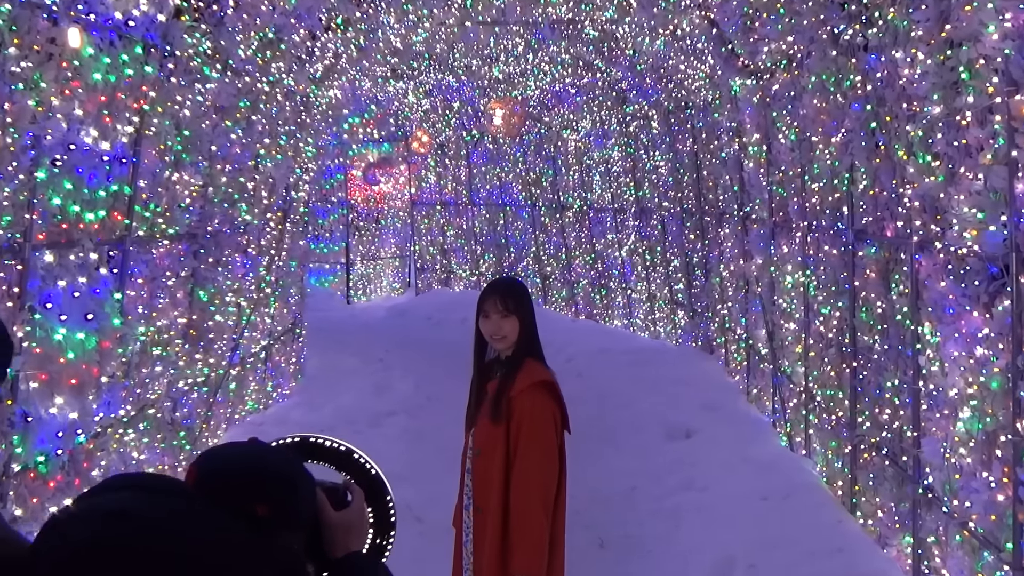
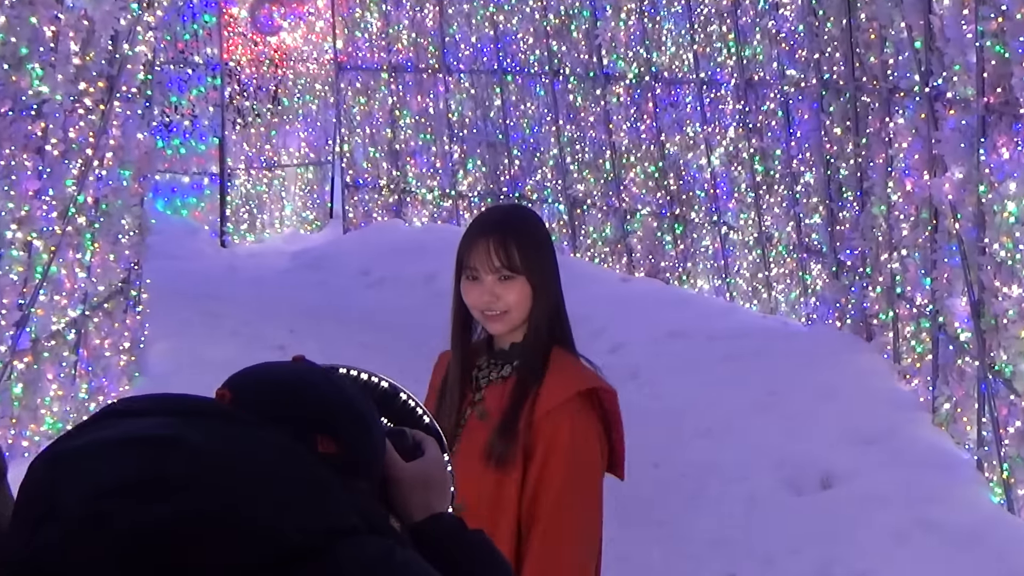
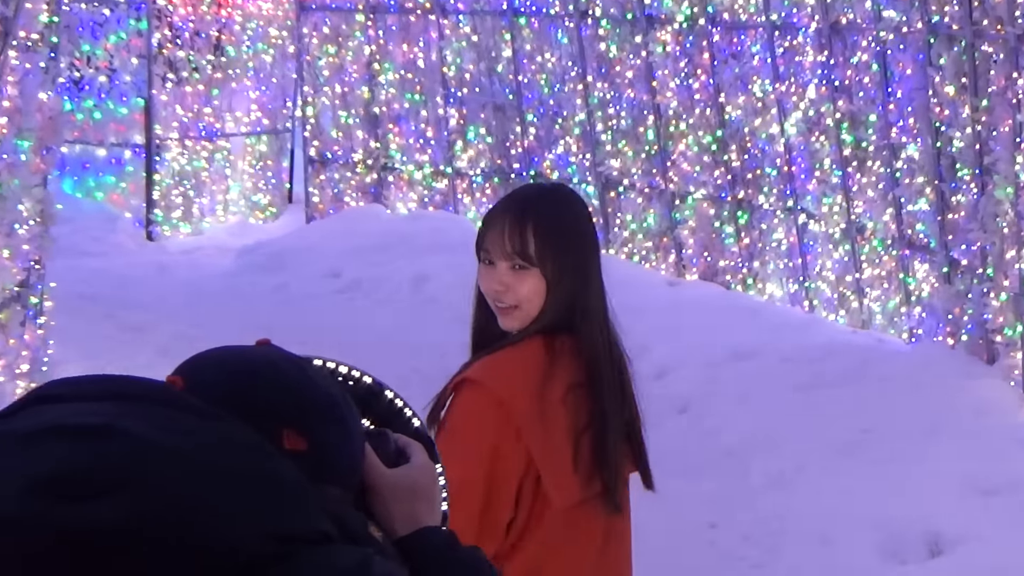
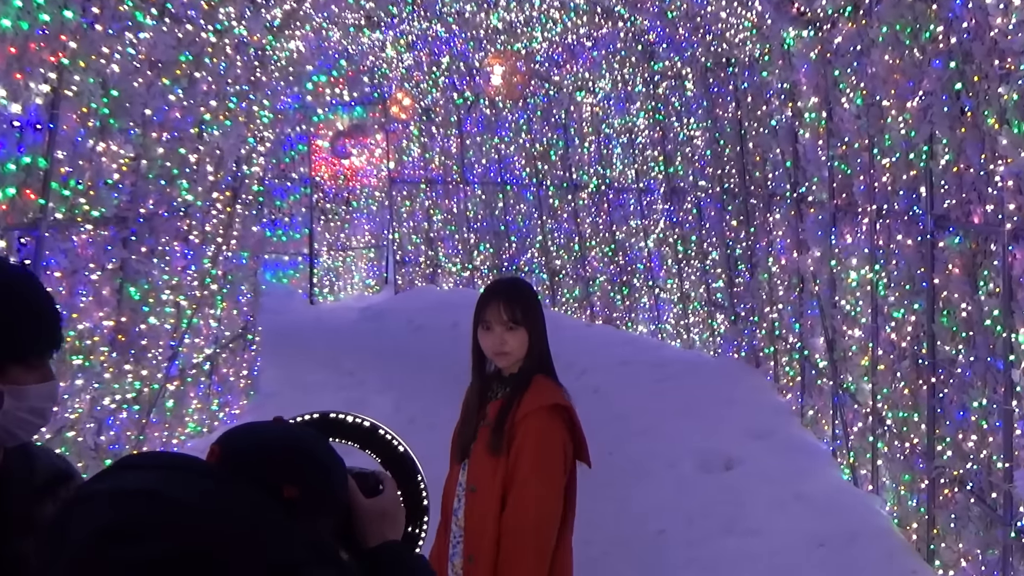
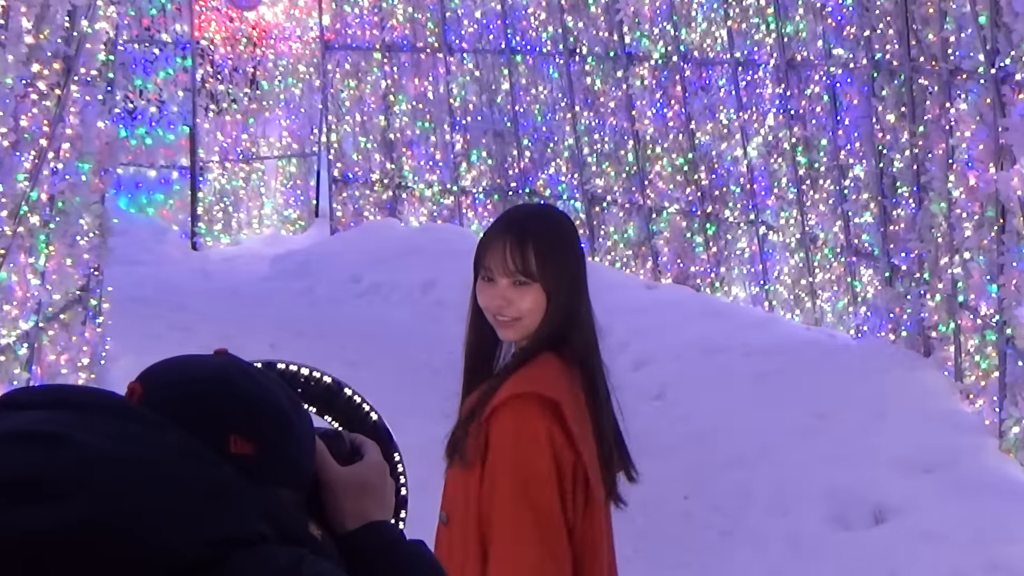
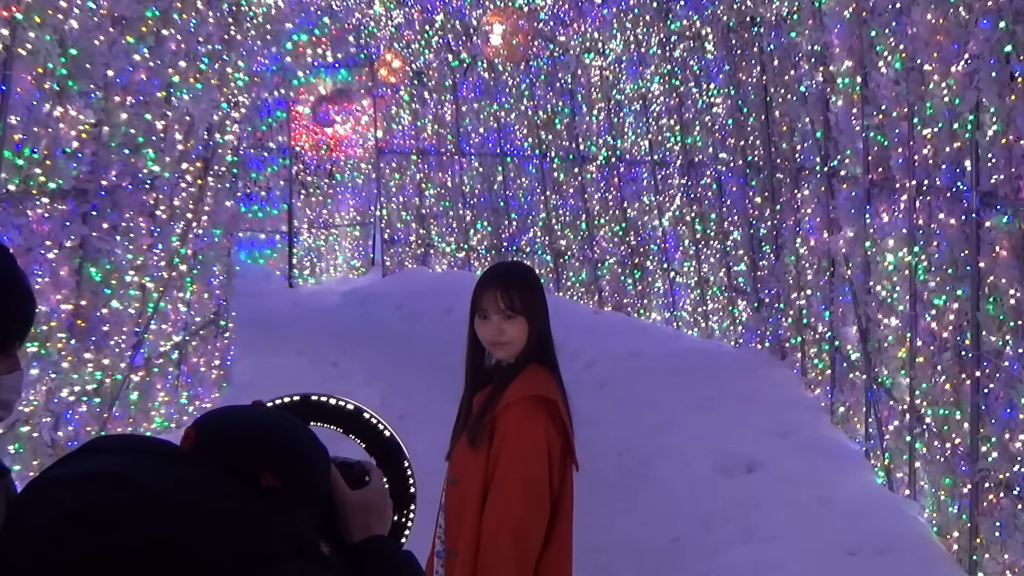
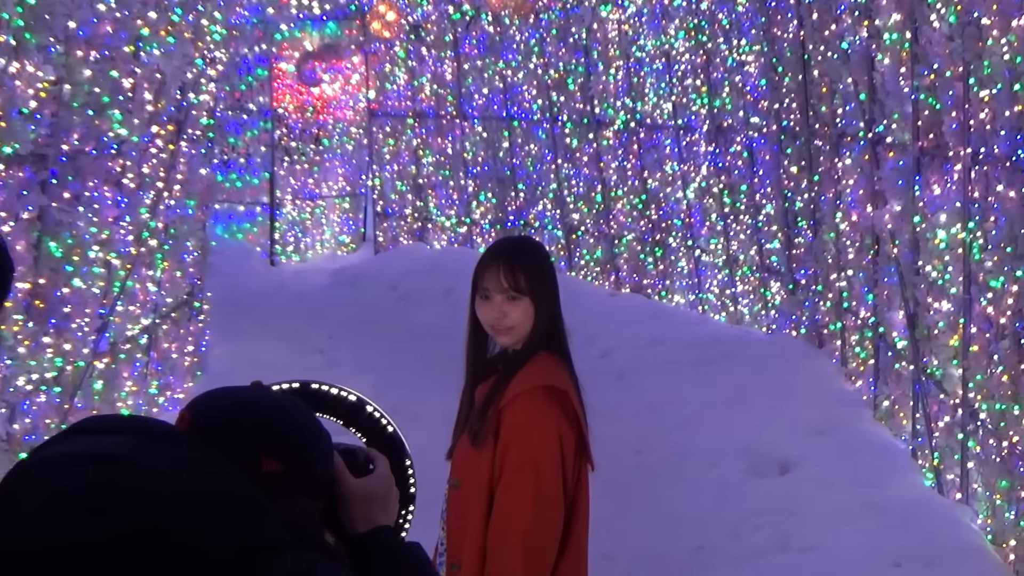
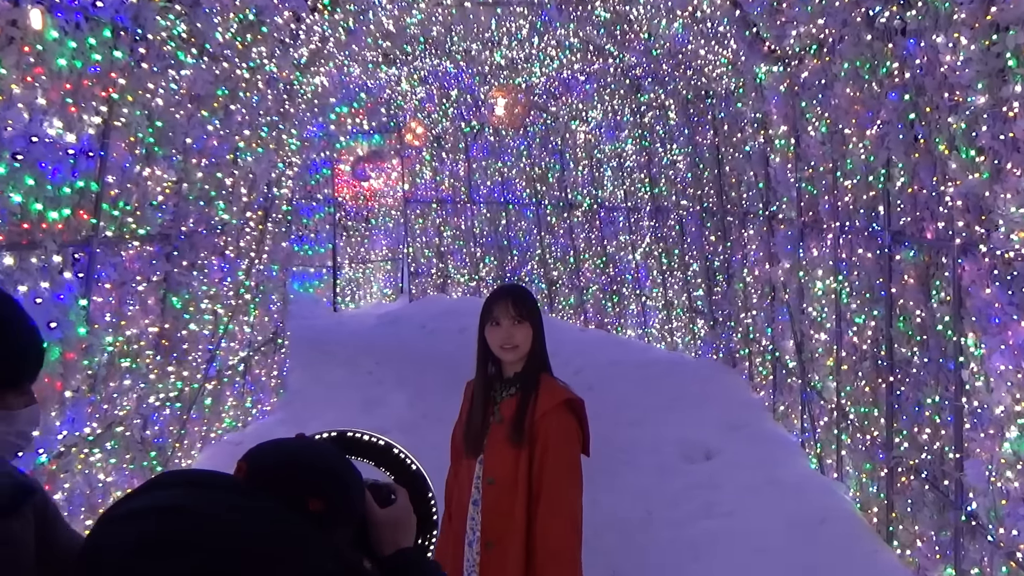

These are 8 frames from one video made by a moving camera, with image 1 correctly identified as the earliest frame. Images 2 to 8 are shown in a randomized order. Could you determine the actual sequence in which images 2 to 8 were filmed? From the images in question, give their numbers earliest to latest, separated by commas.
8, 4, 6, 7, 2, 5, 3
